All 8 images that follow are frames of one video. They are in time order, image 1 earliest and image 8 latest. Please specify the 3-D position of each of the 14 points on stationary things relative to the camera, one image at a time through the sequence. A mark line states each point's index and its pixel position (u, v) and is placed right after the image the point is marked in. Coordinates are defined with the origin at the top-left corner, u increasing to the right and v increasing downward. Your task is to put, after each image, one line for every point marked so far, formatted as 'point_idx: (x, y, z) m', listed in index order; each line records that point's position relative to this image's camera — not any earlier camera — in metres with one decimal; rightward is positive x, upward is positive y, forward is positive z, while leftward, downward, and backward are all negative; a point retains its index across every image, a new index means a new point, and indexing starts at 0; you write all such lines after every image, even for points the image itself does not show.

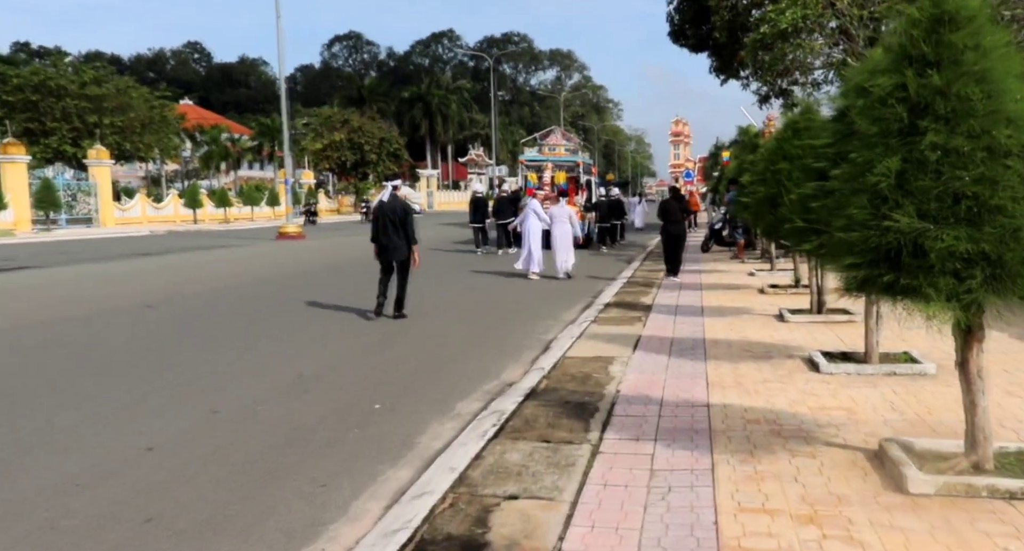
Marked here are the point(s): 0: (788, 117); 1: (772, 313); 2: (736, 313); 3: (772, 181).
0: (+3.2, +1.9, +10.2) m
1: (+3.3, -0.5, +10.7) m
2: (+2.8, -0.5, +10.9) m
3: (+3.0, +1.1, +9.9) m
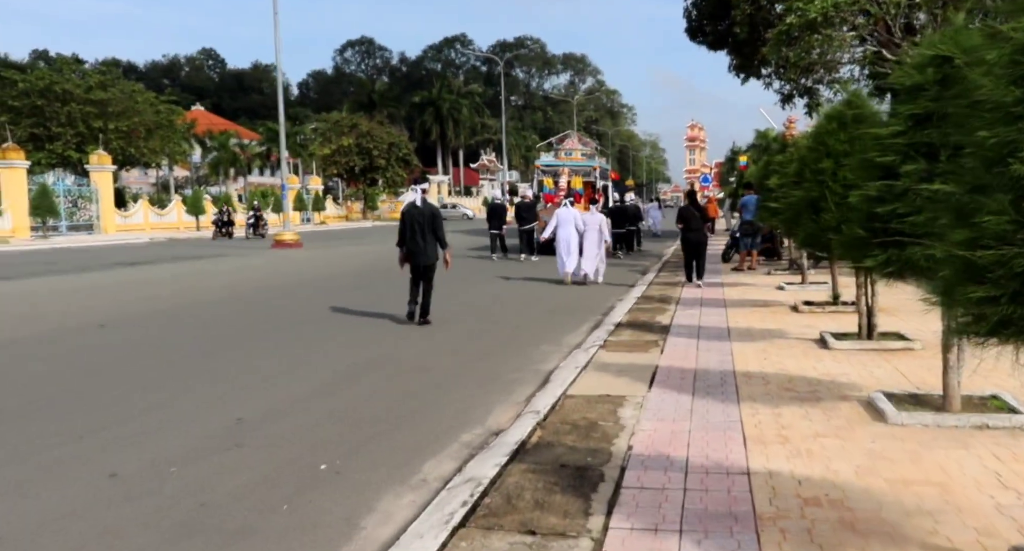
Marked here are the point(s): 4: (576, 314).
0: (+3.2, +1.7, +8.8) m
1: (+3.2, -0.7, +9.3) m
2: (+2.8, -0.7, +9.5) m
3: (+3.0, +0.9, +8.5) m
4: (+1.0, -0.5, +12.7) m
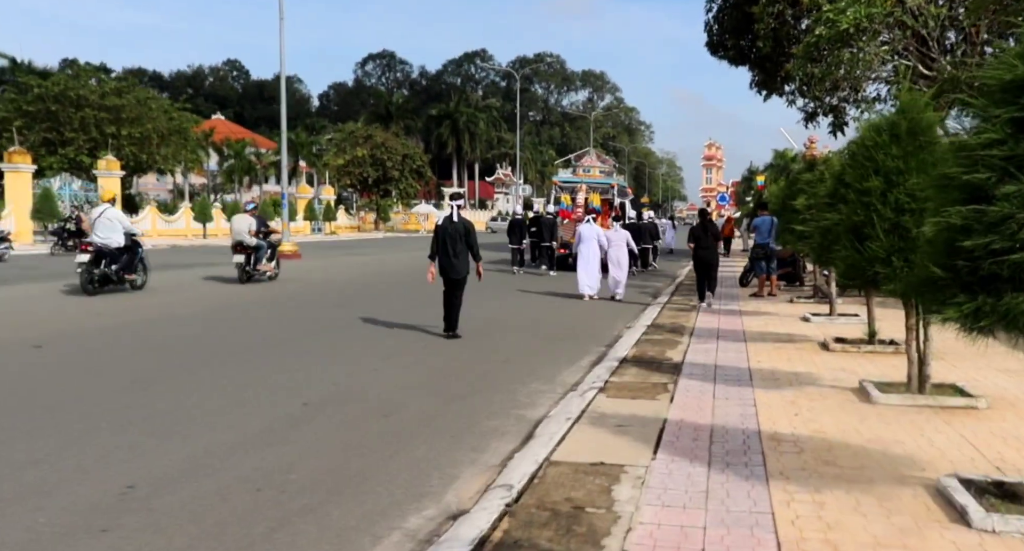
0: (+3.1, +1.4, +7.4) m
1: (+3.1, -1.0, +7.9) m
2: (+2.7, -1.0, +8.1) m
3: (+2.9, +0.6, +7.1) m
4: (+0.9, -0.9, +11.4) m
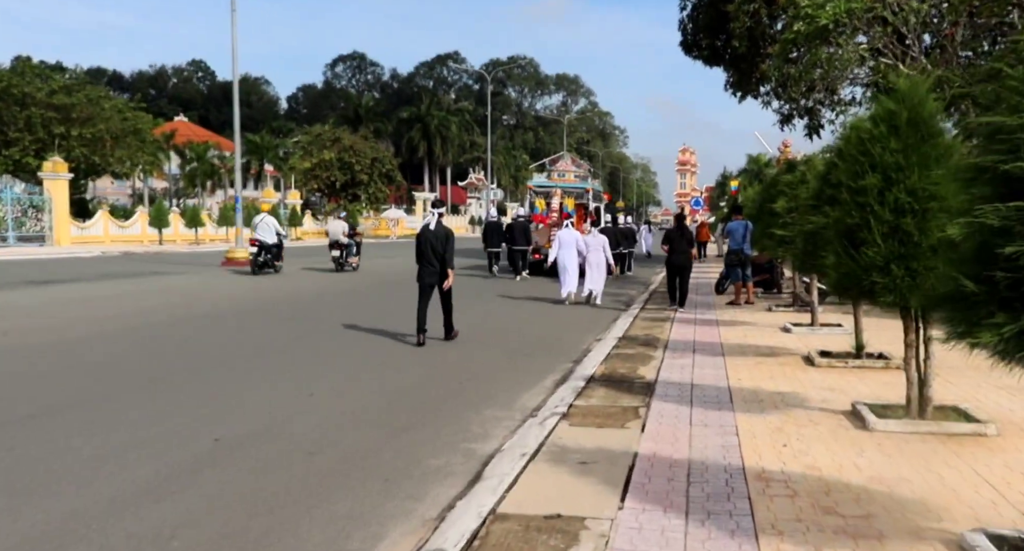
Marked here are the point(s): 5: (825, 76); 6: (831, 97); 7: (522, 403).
0: (+2.7, +1.3, +6.6) m
1: (+2.7, -1.1, +7.1) m
2: (+2.3, -1.1, +7.3) m
3: (+2.5, +0.5, +6.3) m
4: (+0.4, -1.0, +10.5) m
5: (+6.1, +3.9, +16.7) m
6: (+7.1, +4.0, +19.3) m
7: (+0.1, -1.1, +7.7) m
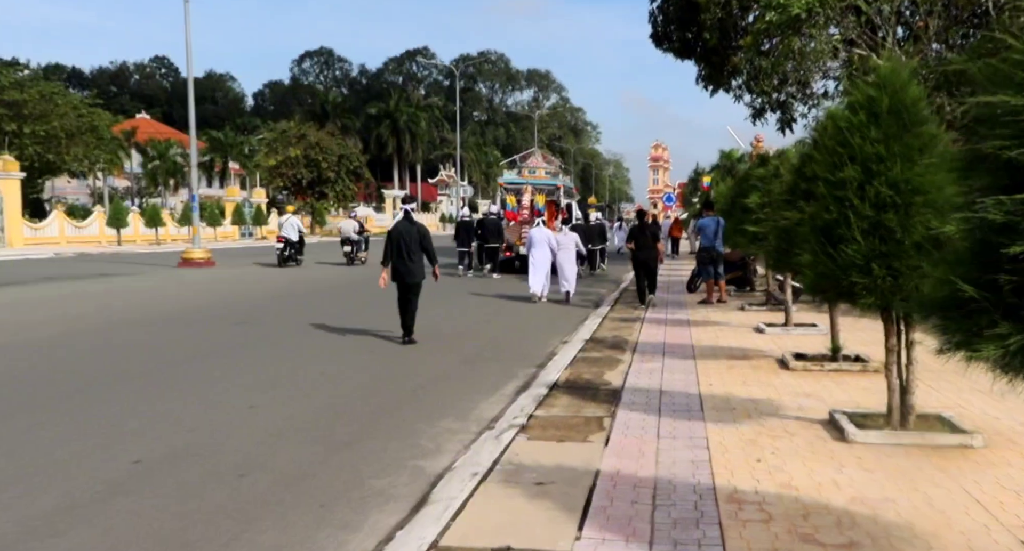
0: (+2.4, +1.3, +6.2) m
1: (+2.4, -1.1, +6.6) m
2: (+1.9, -1.1, +6.8) m
3: (+2.2, +0.5, +5.9) m
4: (-0.1, -1.0, +10.0) m
5: (+5.4, +3.9, +16.3) m
6: (+6.4, +4.0, +19.0) m
7: (-0.3, -1.2, +7.2) m
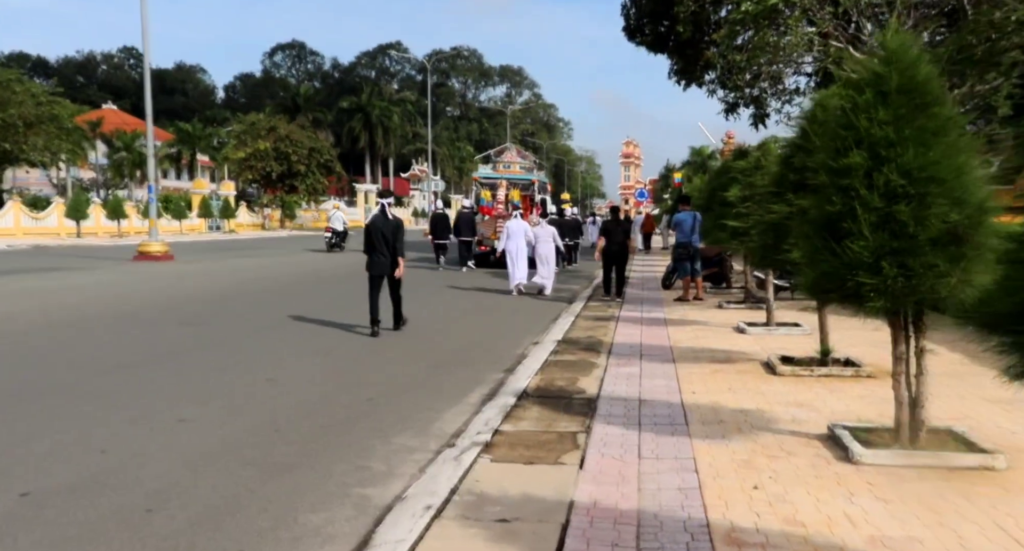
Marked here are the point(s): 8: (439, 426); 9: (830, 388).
0: (+2.1, +1.3, +5.5) m
1: (+2.1, -1.1, +6.0) m
2: (+1.7, -1.1, +6.2) m
3: (+1.9, +0.5, +5.2) m
4: (-0.4, -1.0, +9.3) m
5: (+4.9, +4.0, +15.7) m
6: (+5.7, +4.1, +18.4) m
7: (-0.5, -1.1, +6.5) m
8: (-0.6, -1.1, +6.5) m
9: (+2.8, -1.0, +7.4) m
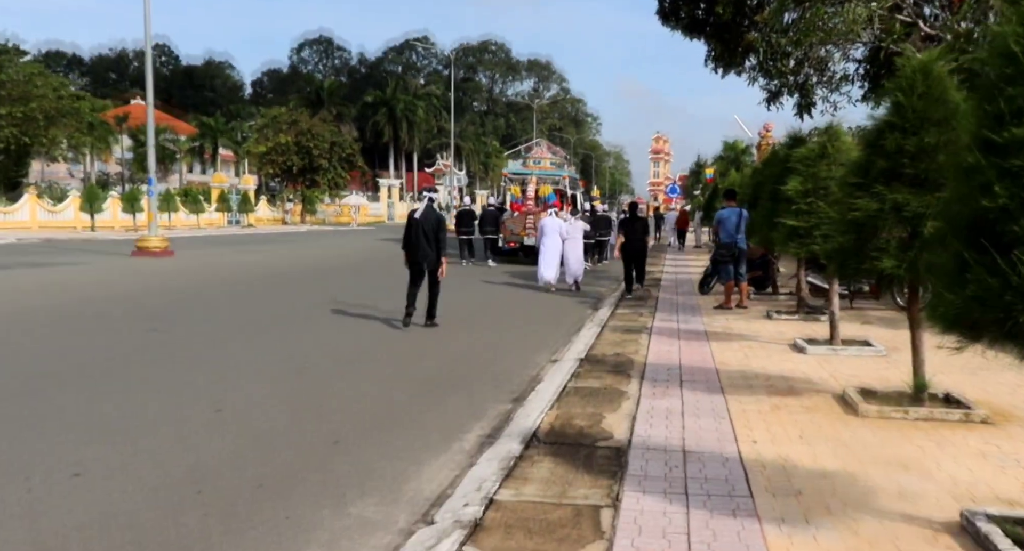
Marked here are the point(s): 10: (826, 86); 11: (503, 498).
0: (+2.2, +1.2, +3.8) m
1: (+2.1, -1.2, +4.3) m
2: (+1.7, -1.2, +4.5) m
3: (+1.9, +0.4, +3.5) m
4: (-0.3, -1.0, +7.6) m
5: (+5.2, +3.9, +13.9) m
6: (+6.2, +4.0, +16.5) m
7: (-0.5, -1.2, +4.8) m
8: (-0.5, -1.2, +4.9) m
9: (+2.8, -1.1, +5.7) m
10: (+6.4, +3.9, +16.8) m
11: (0.0, -1.2, +4.6) m
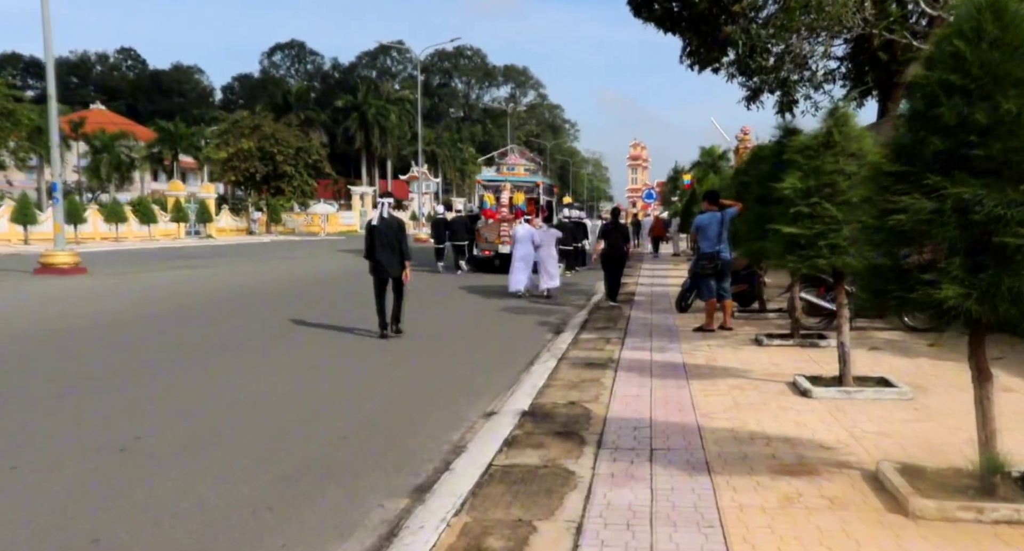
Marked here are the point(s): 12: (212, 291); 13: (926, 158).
0: (+1.6, +1.0, +1.7) m
1: (+1.6, -1.3, +2.2) m
2: (+1.1, -1.4, +2.4) m
3: (+1.4, +0.3, +1.4) m
4: (-0.9, -1.3, +5.5) m
5: (+4.4, +3.7, +11.9) m
6: (+5.2, +3.8, +14.6) m
7: (-1.1, -1.4, +2.7) m
8: (-1.1, -1.4, +2.8) m
9: (+2.2, -1.2, +3.6) m
10: (+5.4, +3.8, +14.9) m
11: (-0.6, -1.4, +2.5) m
12: (-6.5, -0.4, +18.0) m
13: (+2.1, +0.6, +4.3) m
